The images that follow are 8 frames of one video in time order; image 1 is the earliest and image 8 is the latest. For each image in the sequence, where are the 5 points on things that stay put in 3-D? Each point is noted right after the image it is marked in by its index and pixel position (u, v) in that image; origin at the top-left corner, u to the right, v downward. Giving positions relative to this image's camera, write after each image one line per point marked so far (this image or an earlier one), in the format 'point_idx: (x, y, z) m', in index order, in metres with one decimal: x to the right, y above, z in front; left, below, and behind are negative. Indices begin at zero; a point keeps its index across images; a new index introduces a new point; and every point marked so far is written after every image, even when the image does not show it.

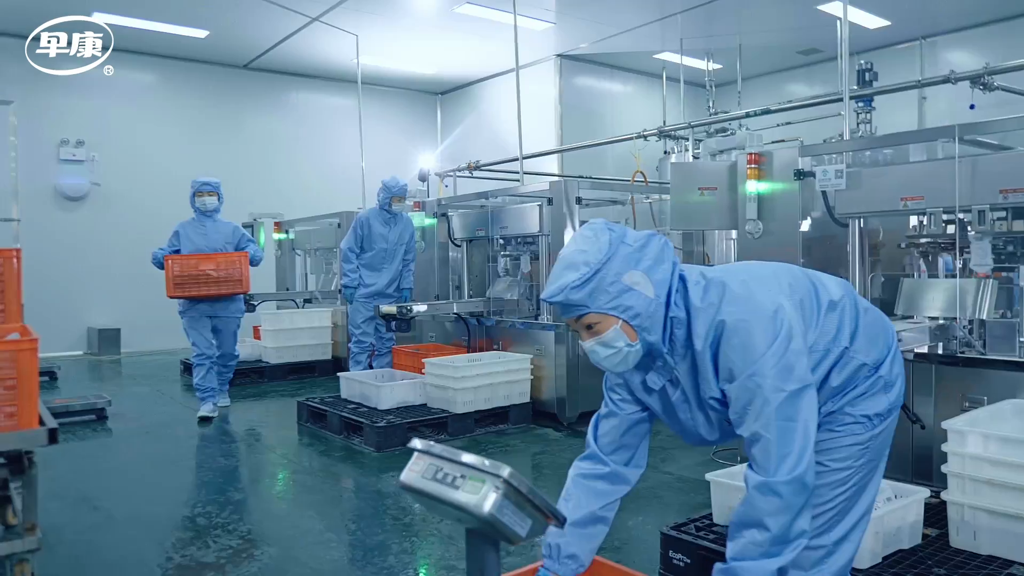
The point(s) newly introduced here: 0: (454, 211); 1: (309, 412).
0: (-0.4, +0.6, +5.3) m
1: (-1.3, -0.8, +4.5) m
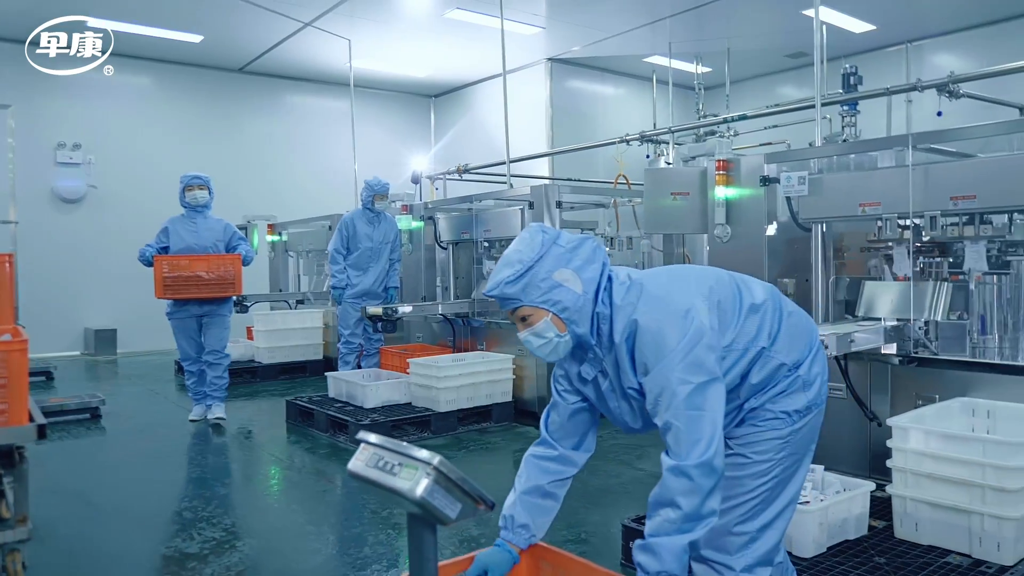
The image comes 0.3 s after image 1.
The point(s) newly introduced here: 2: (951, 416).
0: (-0.6, +0.6, +5.4) m
1: (-1.4, -0.8, +4.6) m
2: (+1.6, -0.5, +2.5) m
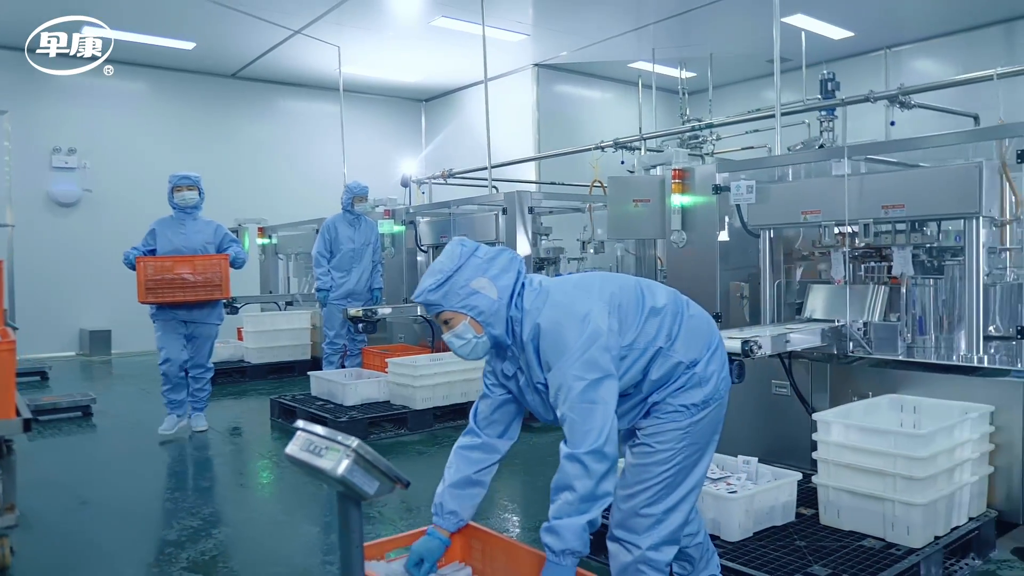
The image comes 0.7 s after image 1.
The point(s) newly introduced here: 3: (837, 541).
0: (-0.7, +0.5, +5.5) m
1: (-1.6, -0.8, +4.8) m
2: (+1.4, -0.5, +2.6) m
3: (+1.1, -0.8, +2.3) m
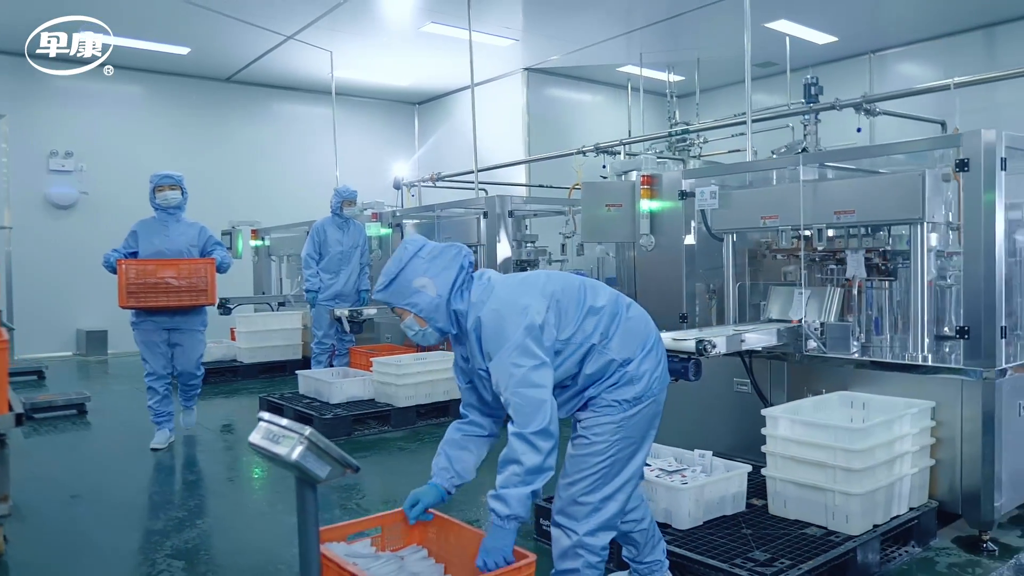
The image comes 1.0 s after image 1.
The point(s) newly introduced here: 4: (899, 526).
0: (-0.8, +0.5, +5.7) m
1: (-1.7, -0.8, +4.9) m
2: (+1.3, -0.5, +2.8) m
3: (+0.9, -0.8, +2.4) m
4: (+1.3, -0.8, +2.5) m
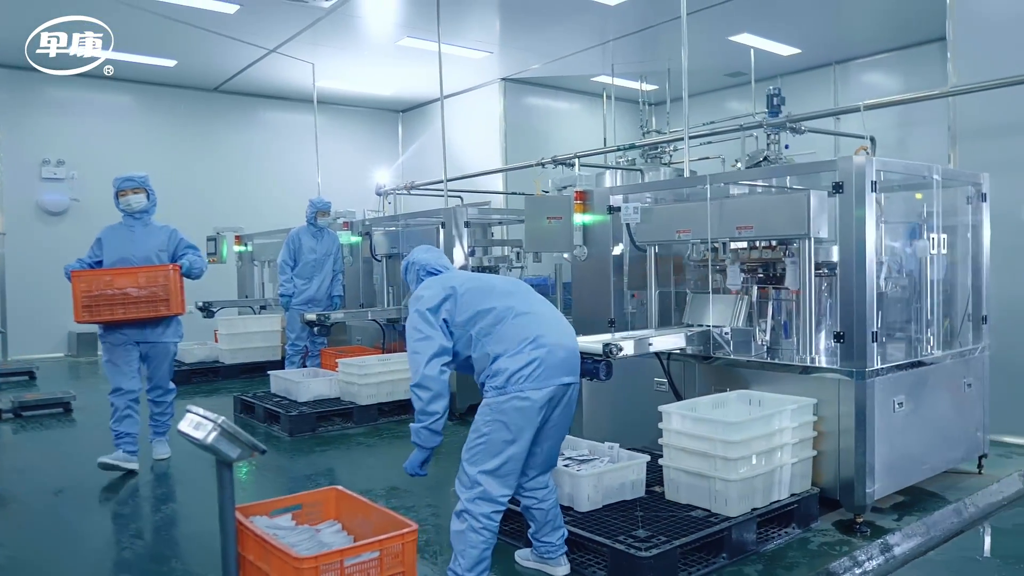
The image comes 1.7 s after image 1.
0: (-1.2, +0.5, +6.0) m
1: (-2.0, -0.9, +5.2) m
2: (+1.0, -0.5, +3.1) m
3: (+0.6, -0.9, +2.8) m
4: (+1.0, -0.9, +2.8) m
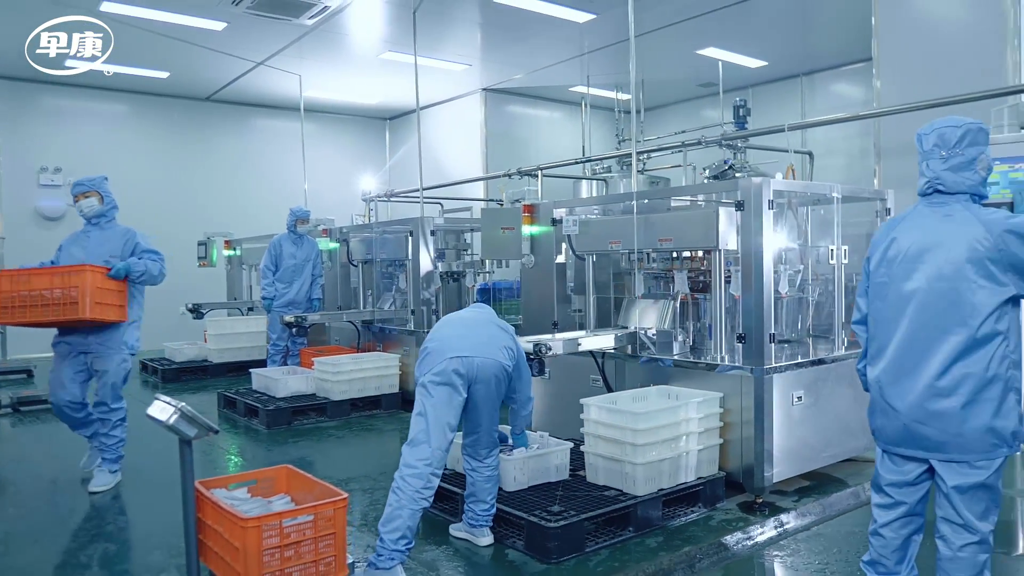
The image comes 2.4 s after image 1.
0: (-1.4, +0.5, +6.4) m
1: (-2.3, -0.9, +5.6) m
2: (+0.7, -0.5, +3.5) m
3: (+0.3, -0.9, +3.1) m
4: (+0.8, -0.9, +3.1) m
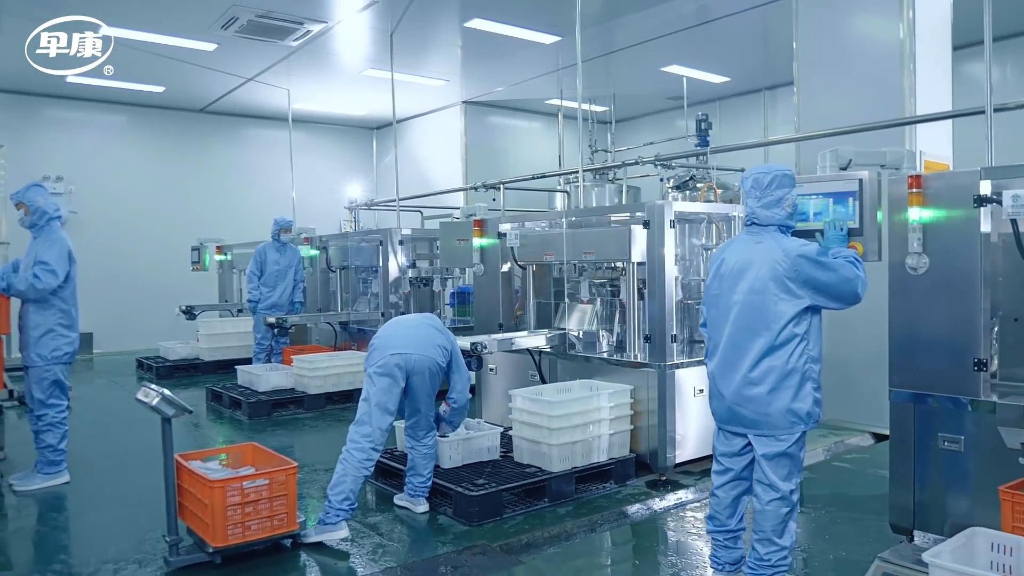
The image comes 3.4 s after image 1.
0: (-1.8, +0.4, +6.9) m
1: (-2.6, -0.9, +6.2) m
2: (+0.3, -0.6, +4.0) m
3: (0.0, -0.9, +3.7) m
4: (+0.4, -0.9, +3.7) m
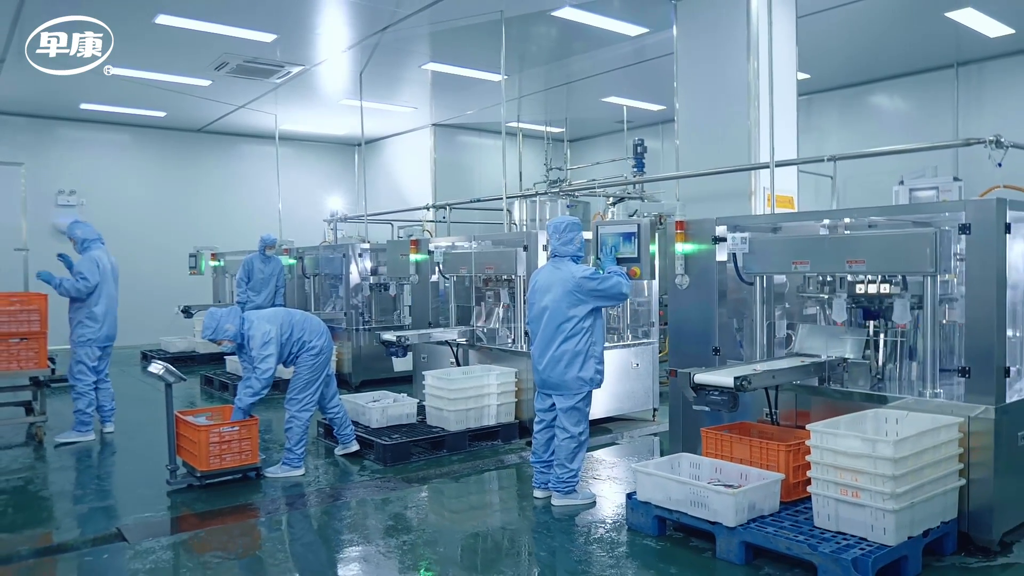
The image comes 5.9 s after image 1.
0: (-2.4, +0.4, +8.2) m
1: (-3.3, -1.0, +7.5) m
2: (-0.3, -0.6, +5.3) m
3: (-0.6, -1.0, +5.0) m
4: (-0.2, -1.0, +5.0) m
